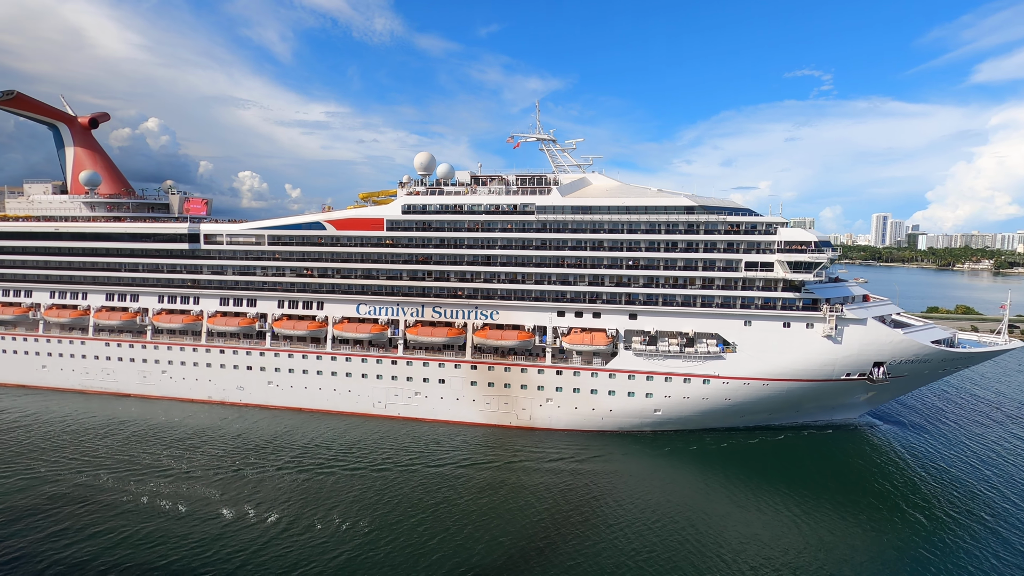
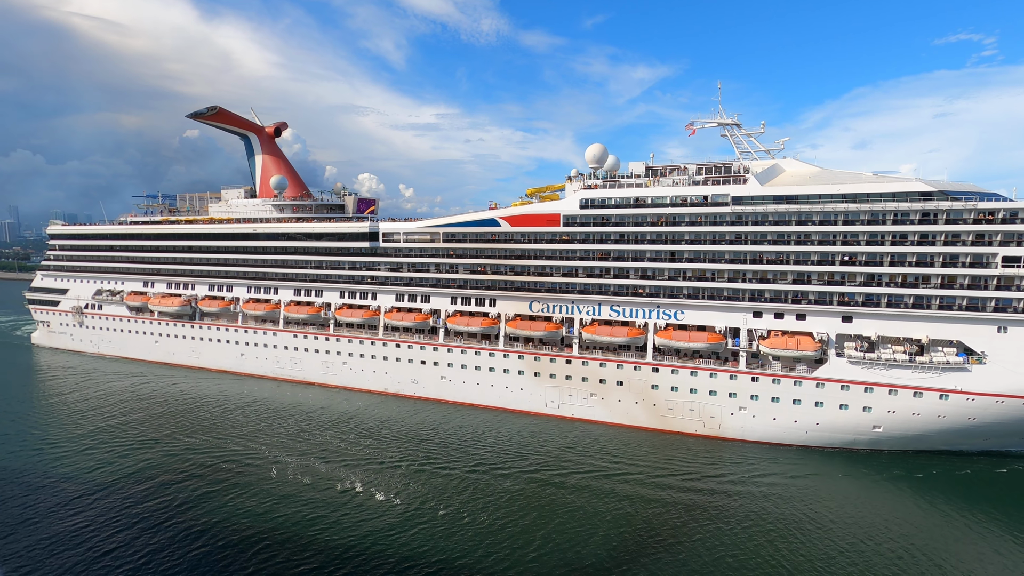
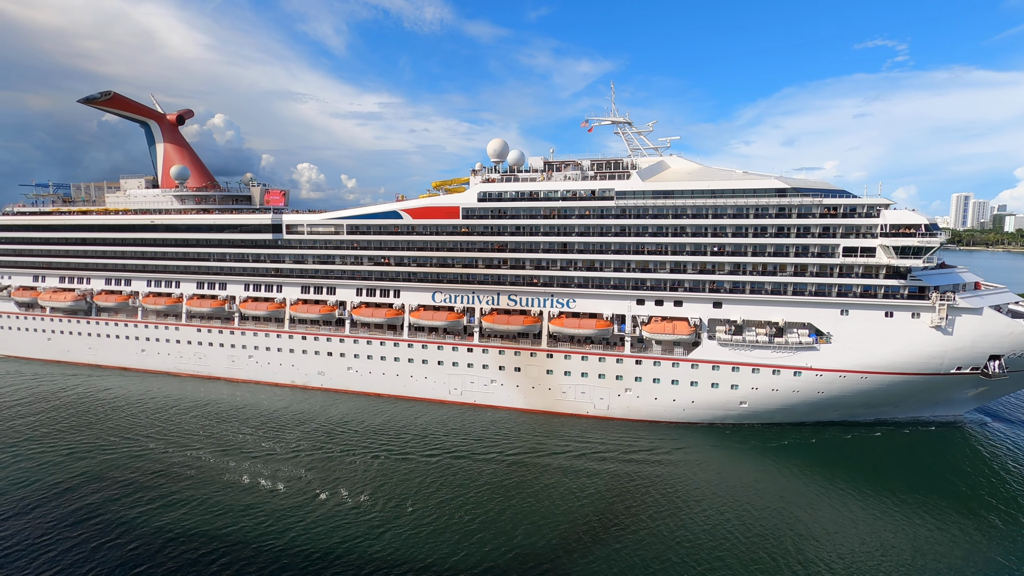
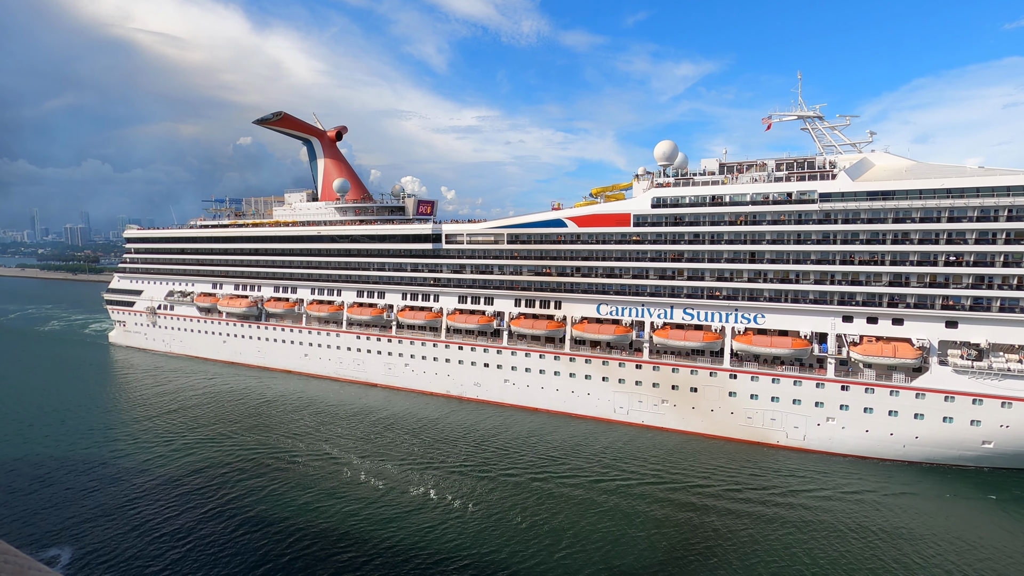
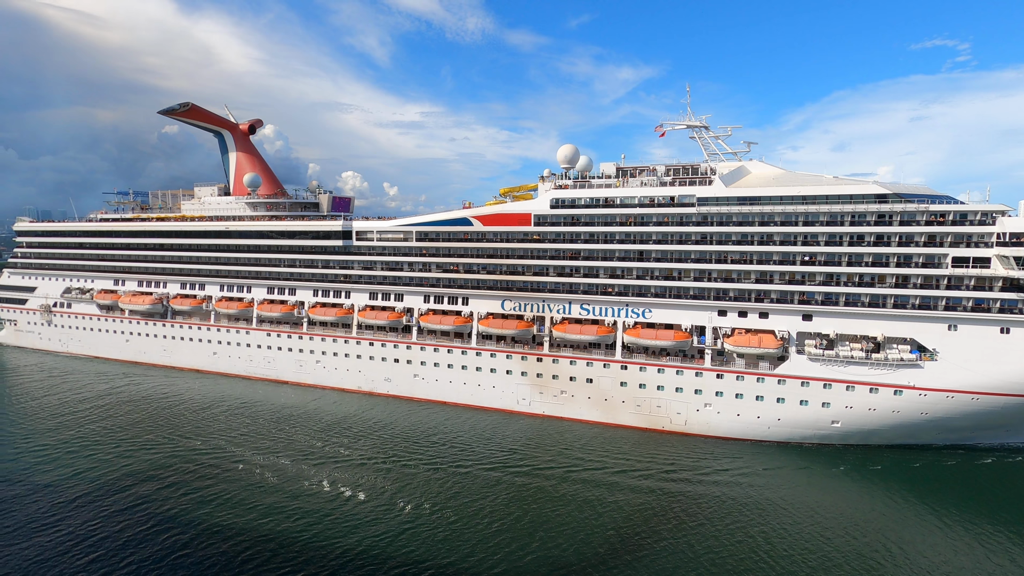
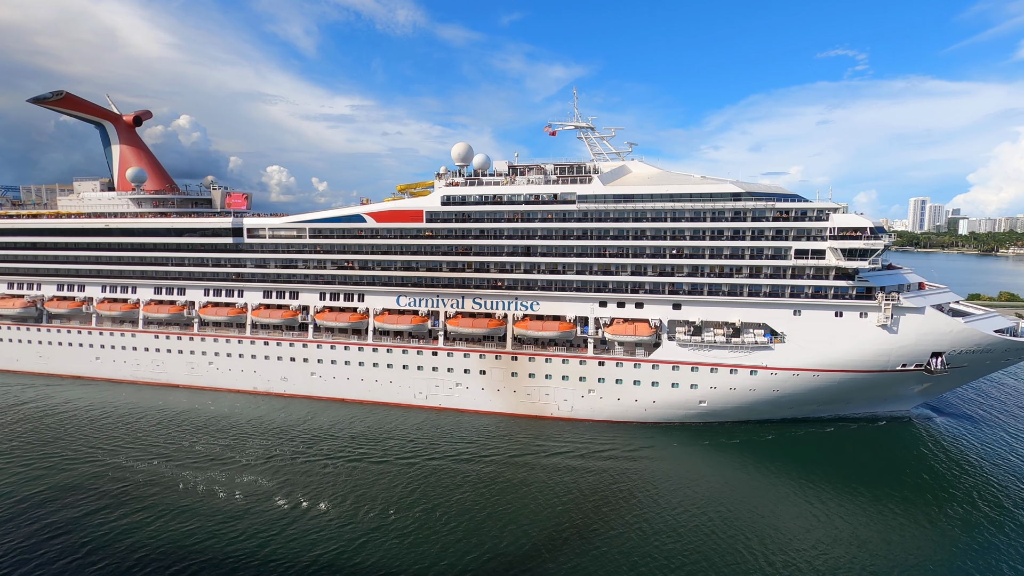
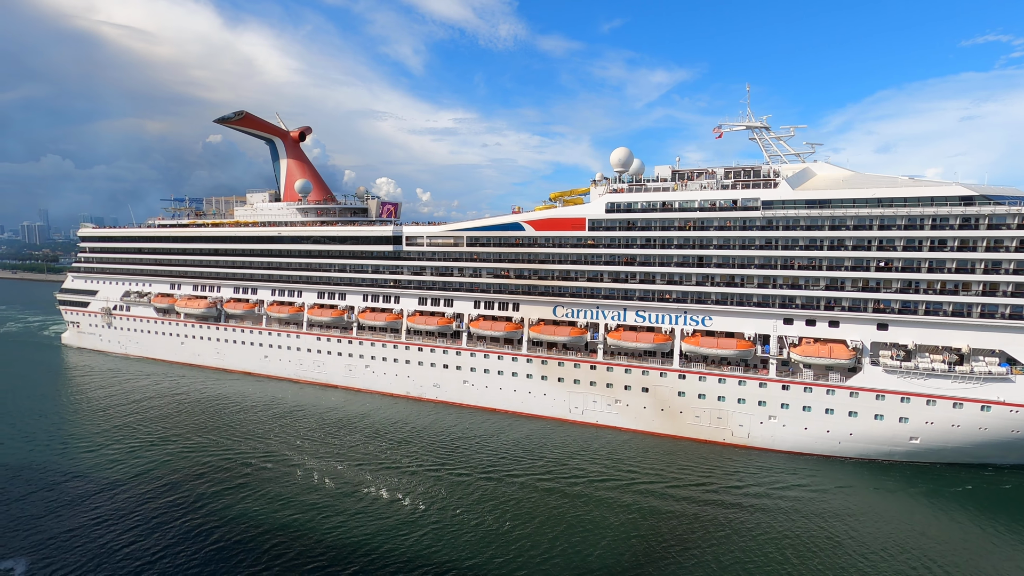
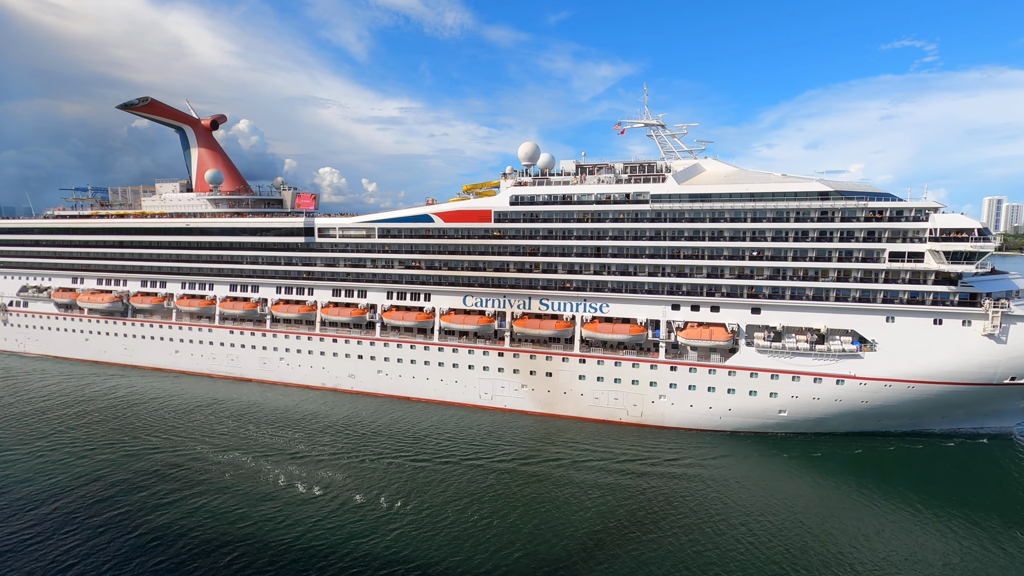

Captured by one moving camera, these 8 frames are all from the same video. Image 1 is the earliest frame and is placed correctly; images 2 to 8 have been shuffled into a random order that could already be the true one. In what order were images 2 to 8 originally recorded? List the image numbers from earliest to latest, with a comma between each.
6, 3, 8, 5, 2, 7, 4
